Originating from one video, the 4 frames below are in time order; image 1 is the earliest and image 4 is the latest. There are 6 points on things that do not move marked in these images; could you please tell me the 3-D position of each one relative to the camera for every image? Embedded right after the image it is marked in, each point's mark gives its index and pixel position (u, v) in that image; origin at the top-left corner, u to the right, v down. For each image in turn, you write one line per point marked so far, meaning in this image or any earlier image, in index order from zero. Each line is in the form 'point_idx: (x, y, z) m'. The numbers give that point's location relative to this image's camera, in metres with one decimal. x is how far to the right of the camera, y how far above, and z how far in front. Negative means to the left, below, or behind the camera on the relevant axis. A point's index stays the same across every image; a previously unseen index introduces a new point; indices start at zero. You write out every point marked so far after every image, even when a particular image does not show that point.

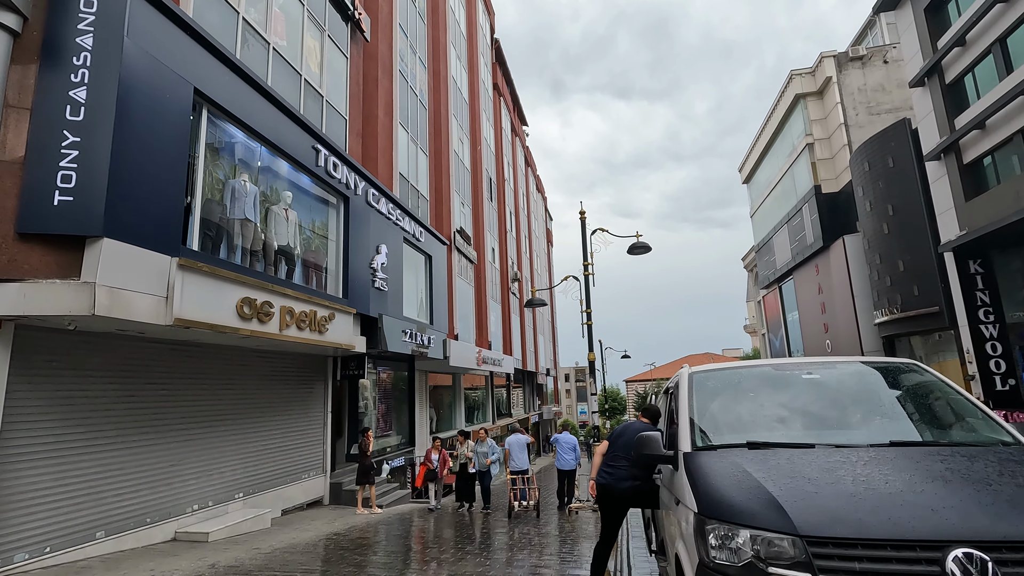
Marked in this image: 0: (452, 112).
0: (-2.3, +6.5, +19.9) m
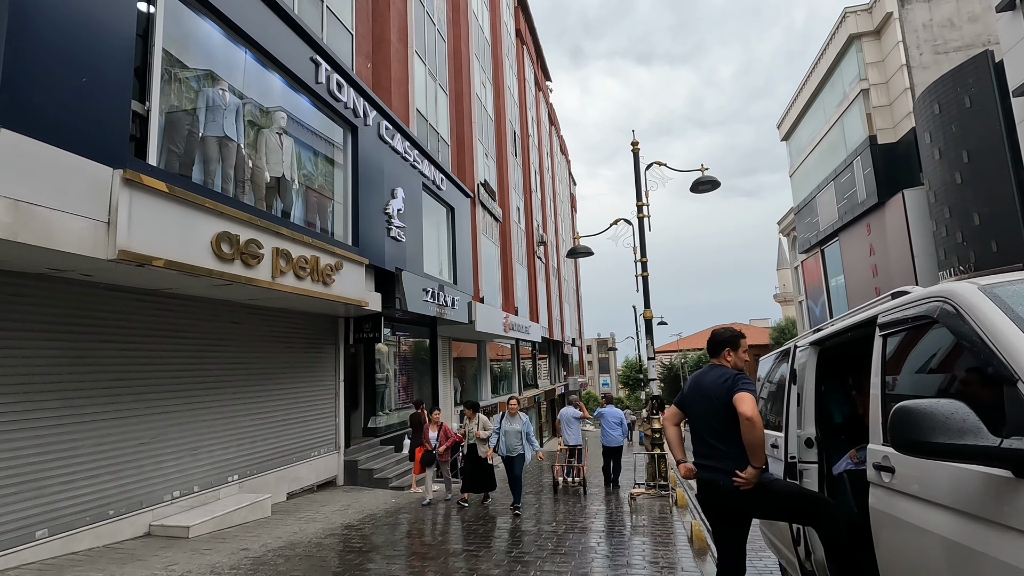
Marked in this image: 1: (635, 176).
0: (-1.3, +7.9, +17.8) m
1: (+2.2, +2.0, +9.4) m
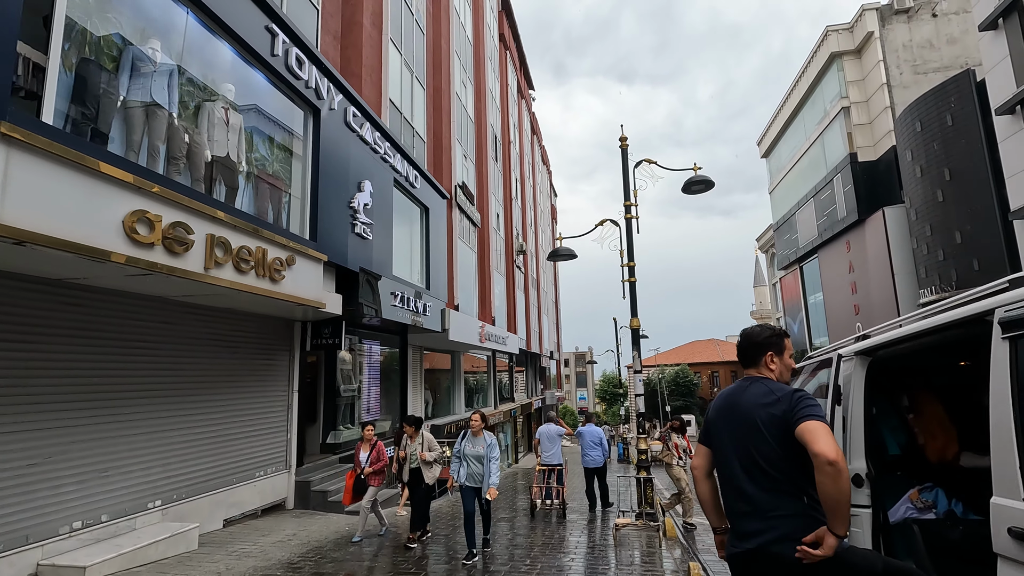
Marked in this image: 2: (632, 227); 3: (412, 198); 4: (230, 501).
0: (-1.9, +7.6, +17.1) m
1: (+1.8, +1.9, +8.7) m
2: (+1.9, +1.0, +8.6) m
3: (-2.3, +2.1, +12.5) m
4: (-3.9, -3.0, +7.5) m
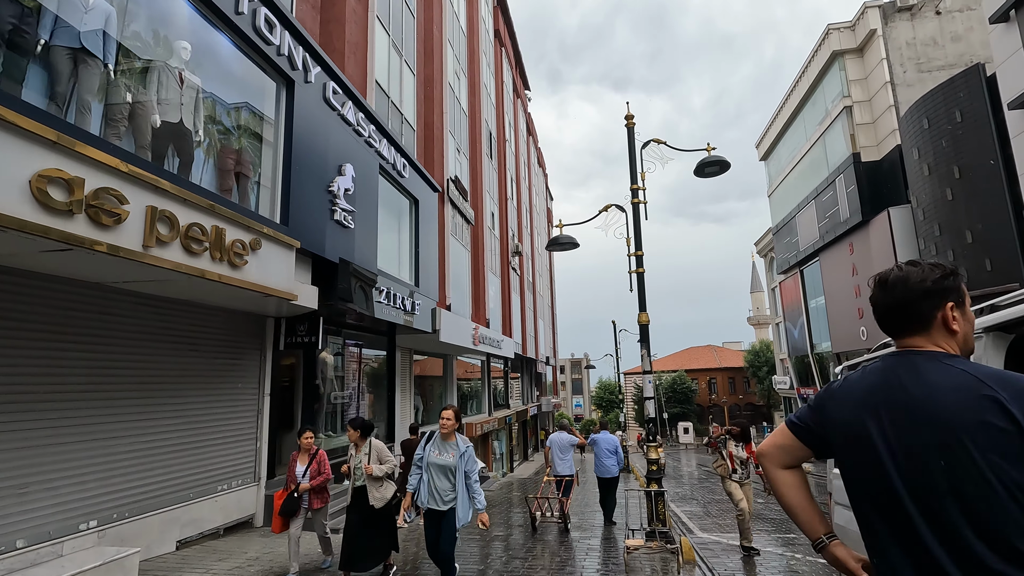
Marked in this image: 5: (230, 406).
0: (-2.0, +7.6, +16.4) m
1: (+1.7, +2.0, +7.9) m
2: (+1.9, +1.1, +7.8) m
3: (-2.4, +2.2, +11.6) m
4: (-4.0, -2.8, +6.6) m
5: (-4.0, -1.7, +7.6) m
